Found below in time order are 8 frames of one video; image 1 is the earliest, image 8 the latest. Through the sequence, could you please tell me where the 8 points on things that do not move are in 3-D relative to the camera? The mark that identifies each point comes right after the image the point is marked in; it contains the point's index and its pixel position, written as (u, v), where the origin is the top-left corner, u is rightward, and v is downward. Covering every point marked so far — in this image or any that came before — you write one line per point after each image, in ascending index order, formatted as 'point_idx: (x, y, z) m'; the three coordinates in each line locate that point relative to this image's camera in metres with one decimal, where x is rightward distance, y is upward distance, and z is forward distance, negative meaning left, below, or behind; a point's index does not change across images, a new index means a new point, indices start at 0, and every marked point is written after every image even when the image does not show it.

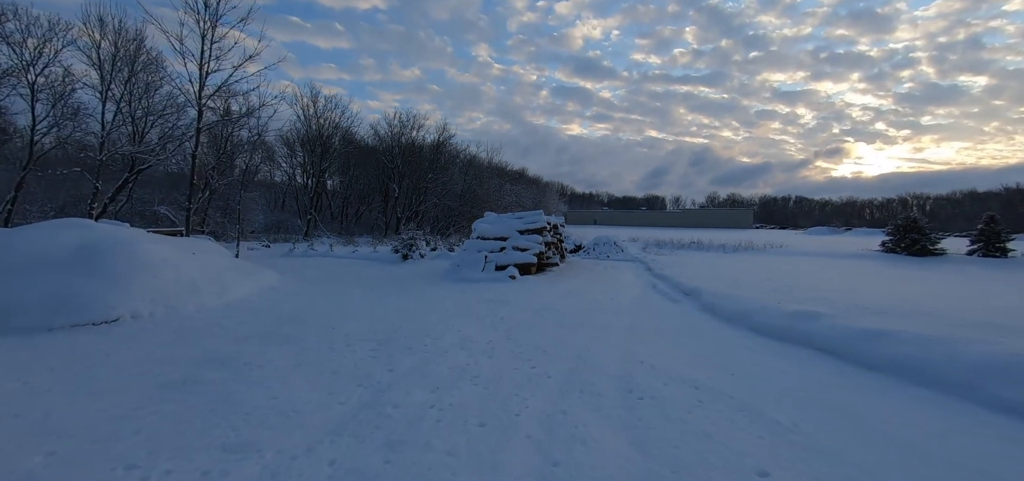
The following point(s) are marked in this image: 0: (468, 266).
0: (-1.4, -0.8, +14.5) m
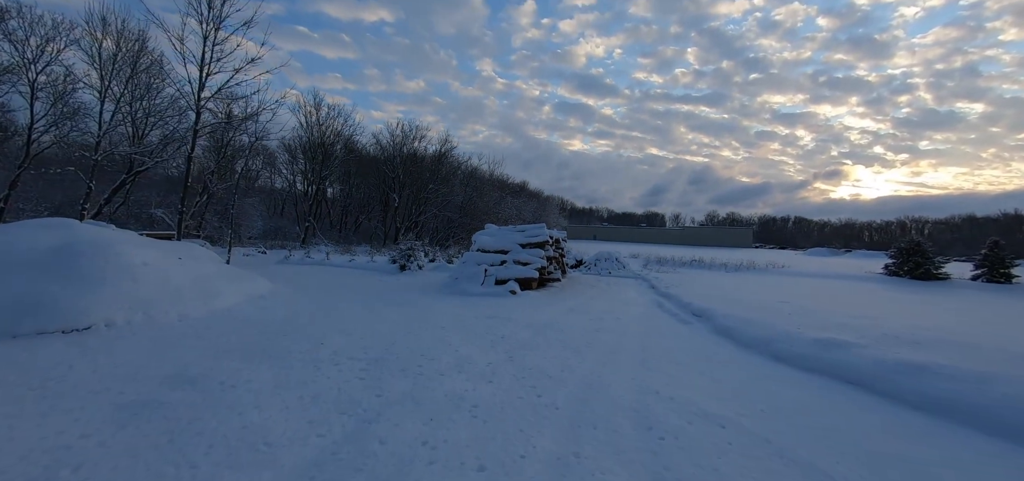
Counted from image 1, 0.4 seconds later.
0: (-1.3, -1.1, +14.0) m
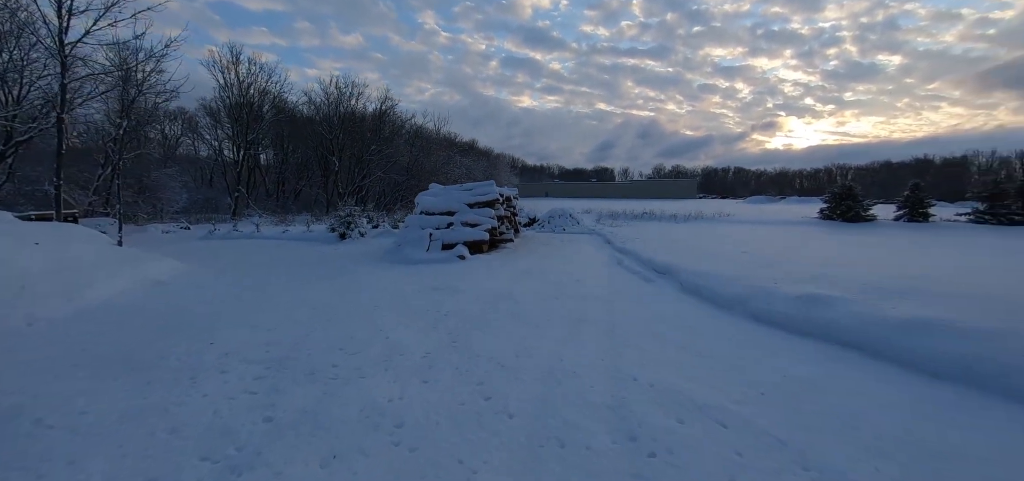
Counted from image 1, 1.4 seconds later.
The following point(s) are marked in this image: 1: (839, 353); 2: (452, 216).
0: (-2.7, -0.1, +12.6) m
1: (+3.7, -1.3, +5.3) m
2: (-1.8, +0.7, +13.7) m
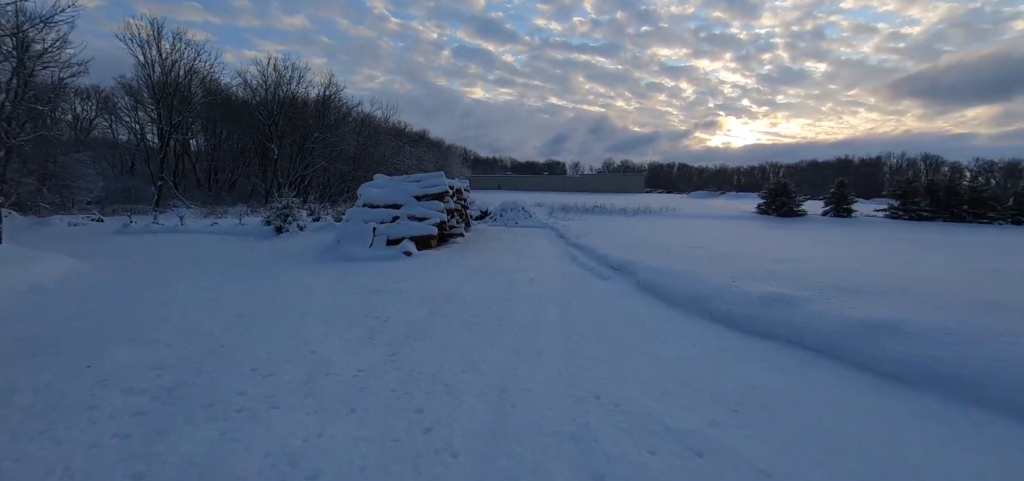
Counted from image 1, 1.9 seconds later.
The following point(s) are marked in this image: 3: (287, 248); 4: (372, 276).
0: (-4.0, 0.0, +11.7) m
1: (+3.2, -1.3, +5.1) m
2: (-3.1, +0.9, +12.9) m
3: (-6.7, -0.2, +14.0) m
4: (-2.6, -0.7, +8.8) m
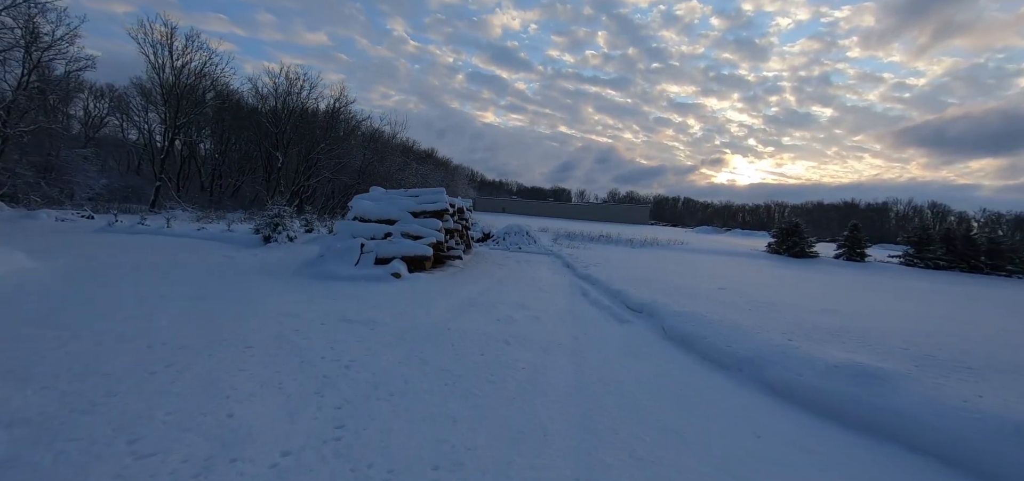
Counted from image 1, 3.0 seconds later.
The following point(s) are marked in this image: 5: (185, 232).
0: (-3.9, -0.4, +10.5) m
1: (+3.1, -1.7, +3.8) m
2: (-3.0, +0.4, +11.7) m
3: (-6.6, -0.5, +12.7) m
4: (-2.6, -1.0, +7.5) m
5: (-13.6, +0.3, +19.5) m
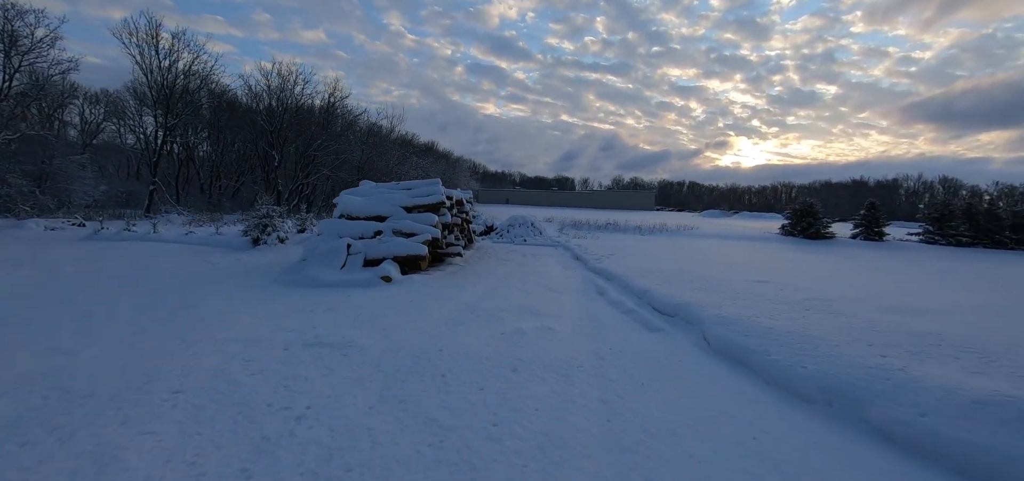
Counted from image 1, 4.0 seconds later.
0: (-3.8, -0.4, +9.4) m
1: (+3.2, -1.6, +2.6) m
2: (-2.9, +0.4, +10.6) m
3: (-6.5, -0.6, +11.7) m
4: (-2.5, -1.0, +6.4) m
5: (-13.4, +0.1, +18.5) m
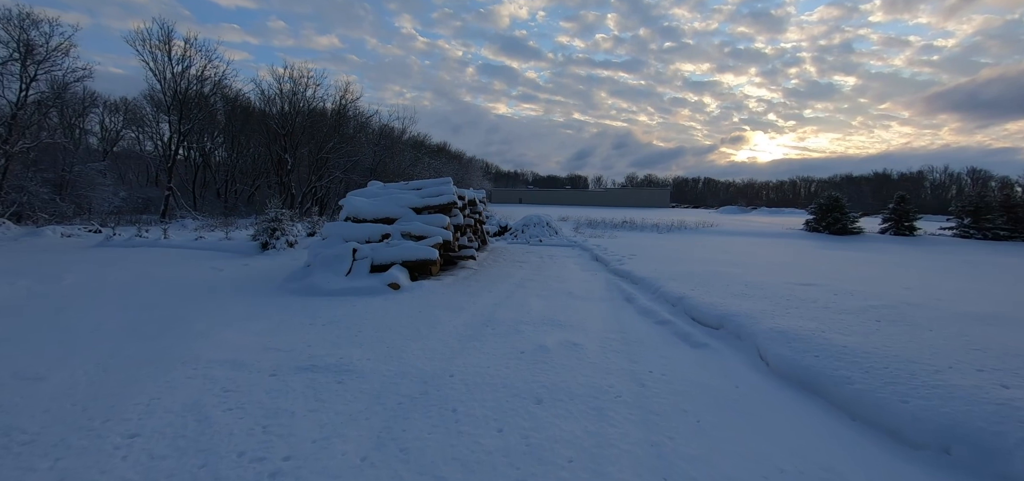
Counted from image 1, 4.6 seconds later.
0: (-3.5, -0.5, +8.8) m
1: (+3.3, -1.6, +1.8) m
2: (-2.6, +0.3, +9.9) m
3: (-6.1, -0.7, +11.2) m
4: (-2.3, -1.1, +5.8) m
5: (-12.8, -0.1, +18.2) m
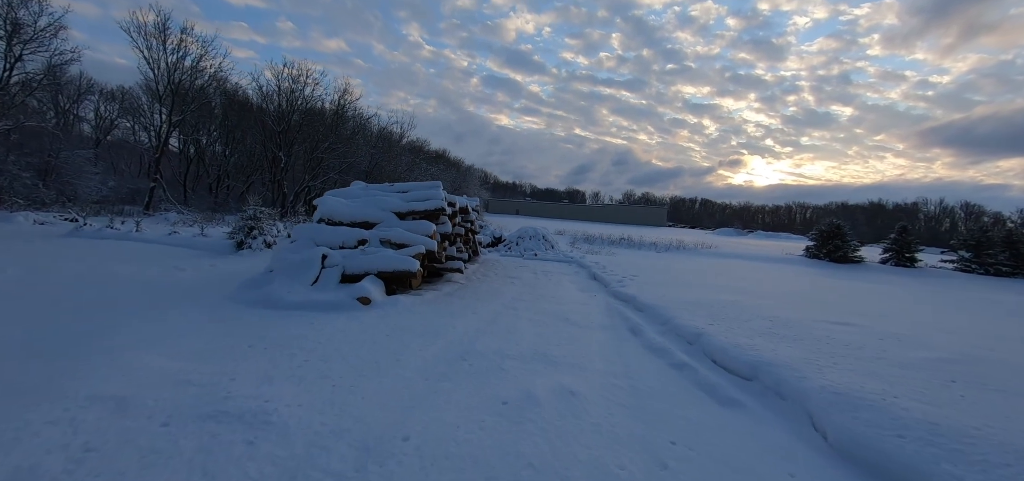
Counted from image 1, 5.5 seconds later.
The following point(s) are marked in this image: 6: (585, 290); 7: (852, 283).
0: (-3.7, -0.5, +7.7) m
1: (+3.2, -1.9, +0.8) m
2: (-2.7, +0.2, +8.9) m
3: (-6.3, -0.7, +10.0) m
4: (-2.5, -1.1, +4.7) m
5: (-13.0, +0.1, +17.0) m
6: (+1.6, -1.1, +10.3) m
7: (+13.5, -1.7, +18.2) m
